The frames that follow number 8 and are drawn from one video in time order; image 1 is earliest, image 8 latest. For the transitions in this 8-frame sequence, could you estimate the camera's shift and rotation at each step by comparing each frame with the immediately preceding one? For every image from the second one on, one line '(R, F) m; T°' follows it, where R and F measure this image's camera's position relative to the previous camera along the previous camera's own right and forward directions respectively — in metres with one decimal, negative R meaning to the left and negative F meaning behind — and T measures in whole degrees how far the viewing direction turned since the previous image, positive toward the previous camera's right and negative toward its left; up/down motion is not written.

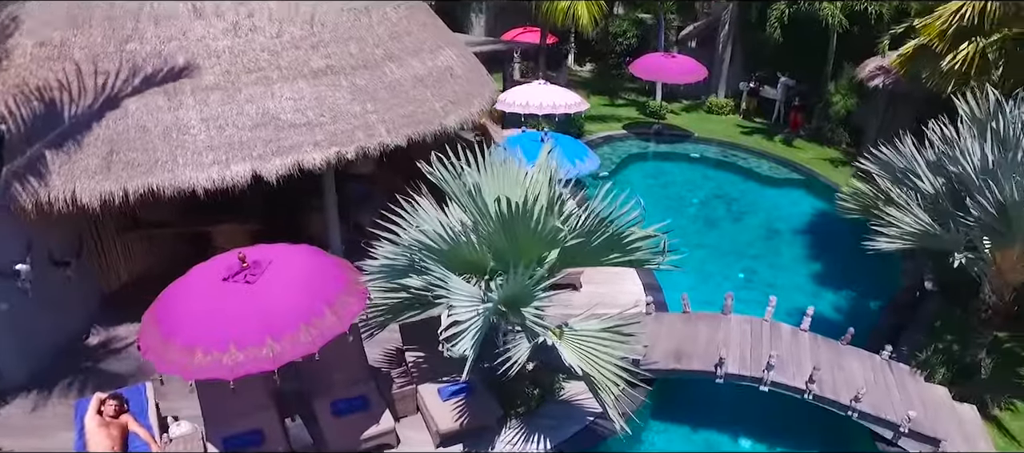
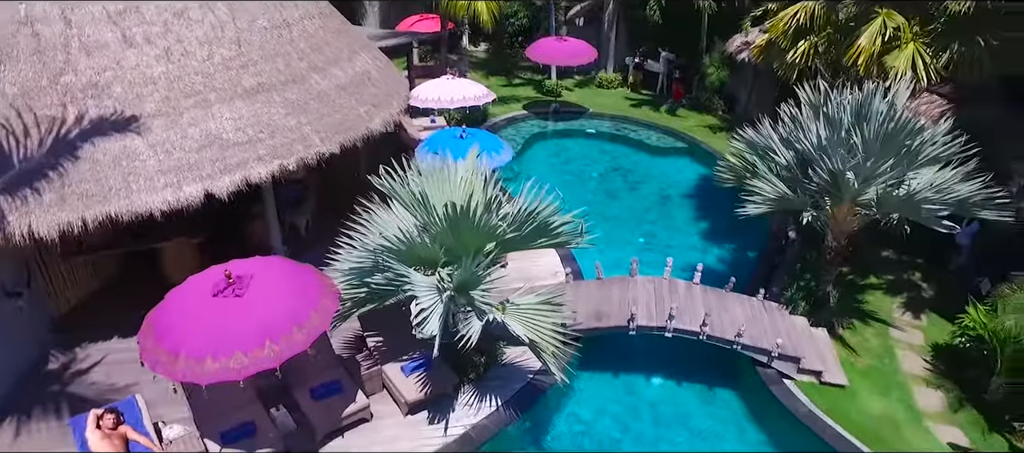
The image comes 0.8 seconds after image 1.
(-0.5, -1.3) m; +8°
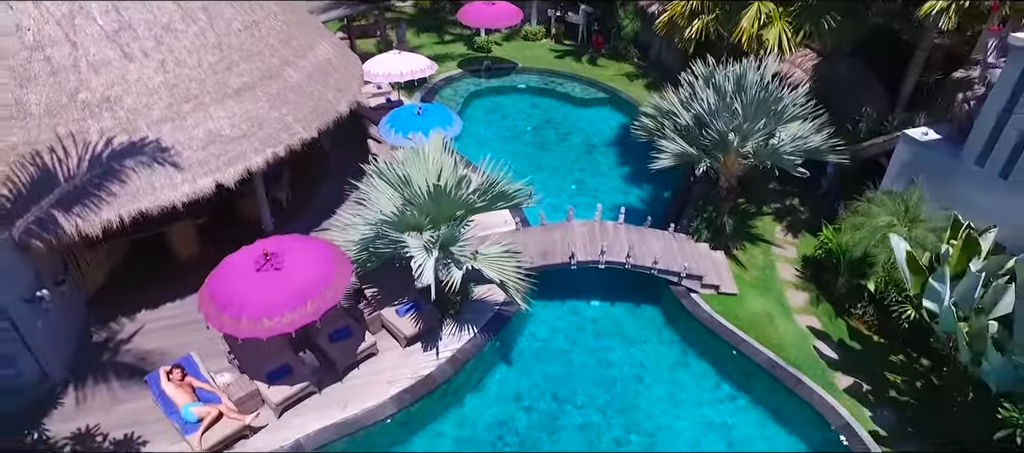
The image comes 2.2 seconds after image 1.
(-0.6, -2.3) m; +6°
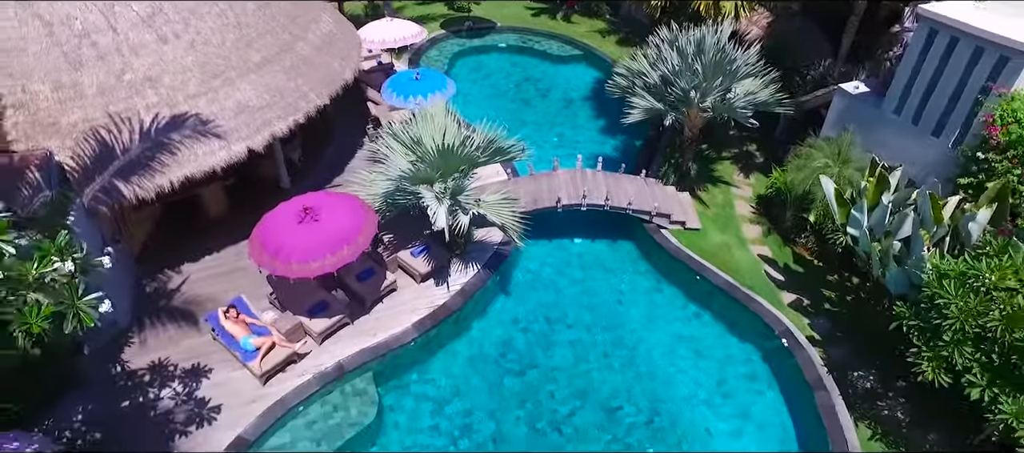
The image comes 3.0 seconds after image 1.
(-0.4, -1.9) m; +2°
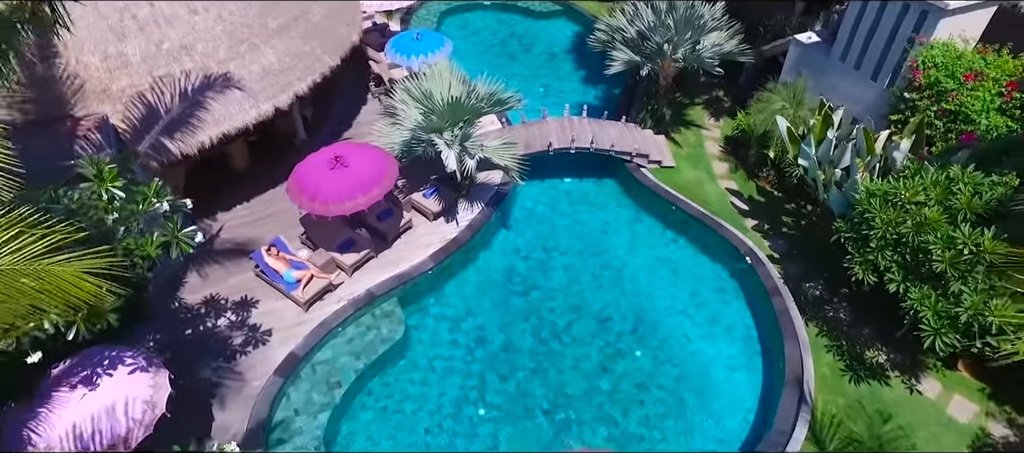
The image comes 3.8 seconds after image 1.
(-0.5, -1.9) m; +2°
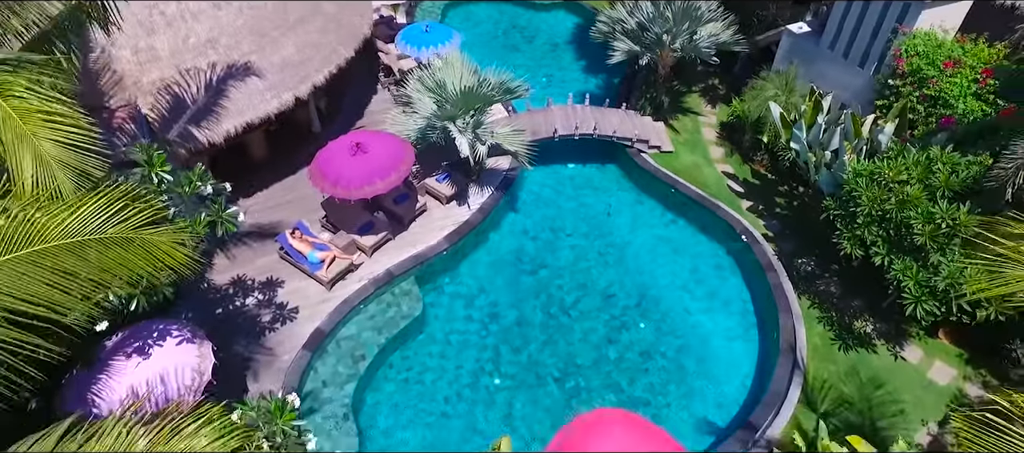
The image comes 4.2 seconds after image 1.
(-0.4, -0.8) m; +1°
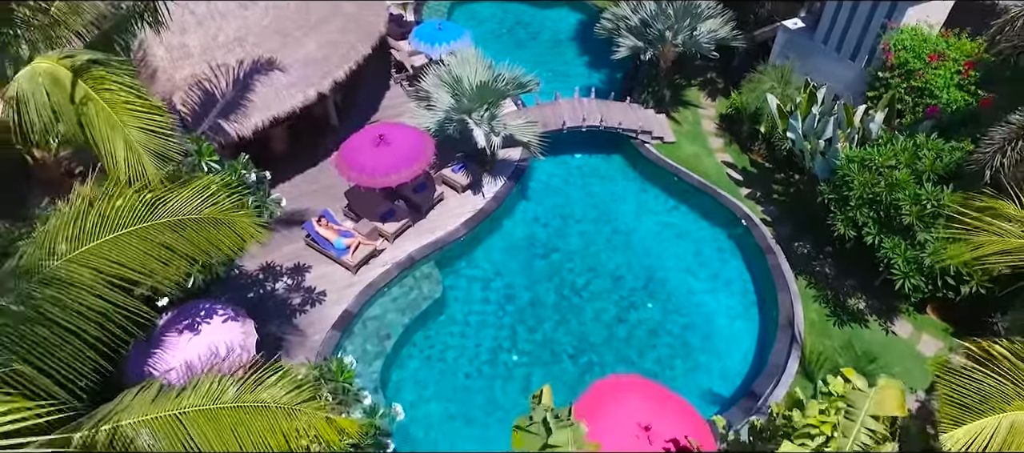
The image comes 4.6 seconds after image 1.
(-0.5, -0.9) m; +1°
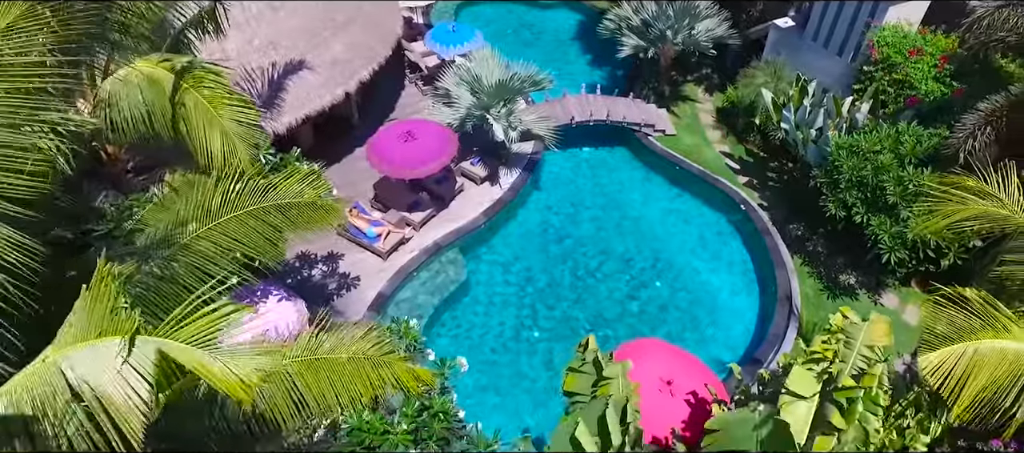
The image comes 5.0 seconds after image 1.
(-0.7, -1.2) m; +1°
